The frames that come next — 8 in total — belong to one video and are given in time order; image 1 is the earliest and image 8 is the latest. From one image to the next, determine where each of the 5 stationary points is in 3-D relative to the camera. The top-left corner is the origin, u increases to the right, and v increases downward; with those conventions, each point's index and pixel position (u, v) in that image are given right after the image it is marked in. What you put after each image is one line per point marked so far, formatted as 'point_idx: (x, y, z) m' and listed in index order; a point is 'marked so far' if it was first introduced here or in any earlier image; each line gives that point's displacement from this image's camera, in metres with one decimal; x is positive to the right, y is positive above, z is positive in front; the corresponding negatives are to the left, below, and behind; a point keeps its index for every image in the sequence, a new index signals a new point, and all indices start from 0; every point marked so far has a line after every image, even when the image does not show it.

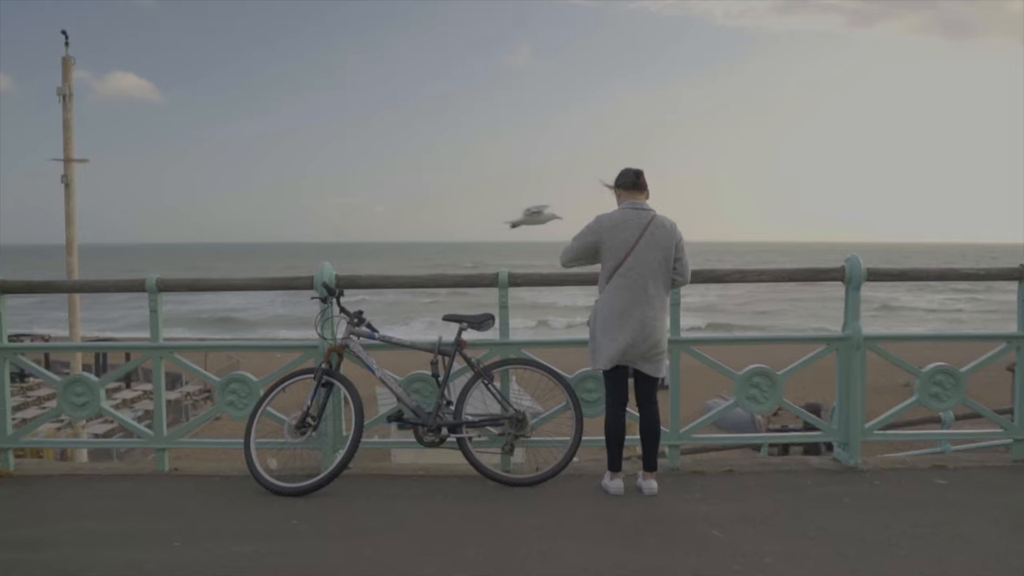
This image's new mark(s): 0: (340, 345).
0: (-0.7, -0.2, +4.7) m
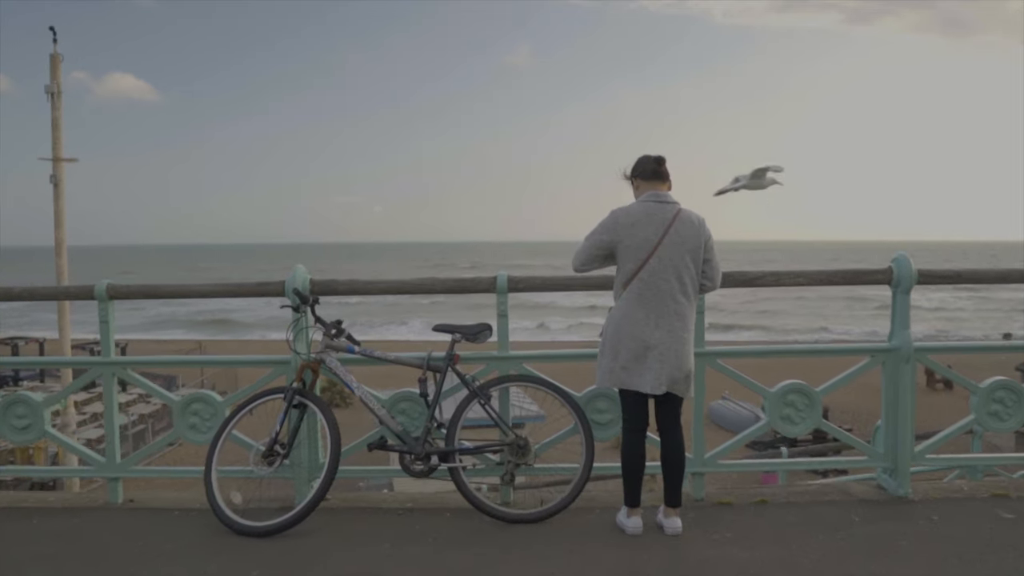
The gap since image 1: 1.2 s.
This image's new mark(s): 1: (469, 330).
0: (-0.7, -0.3, +4.1) m
1: (-0.1, -0.2, +4.1) m
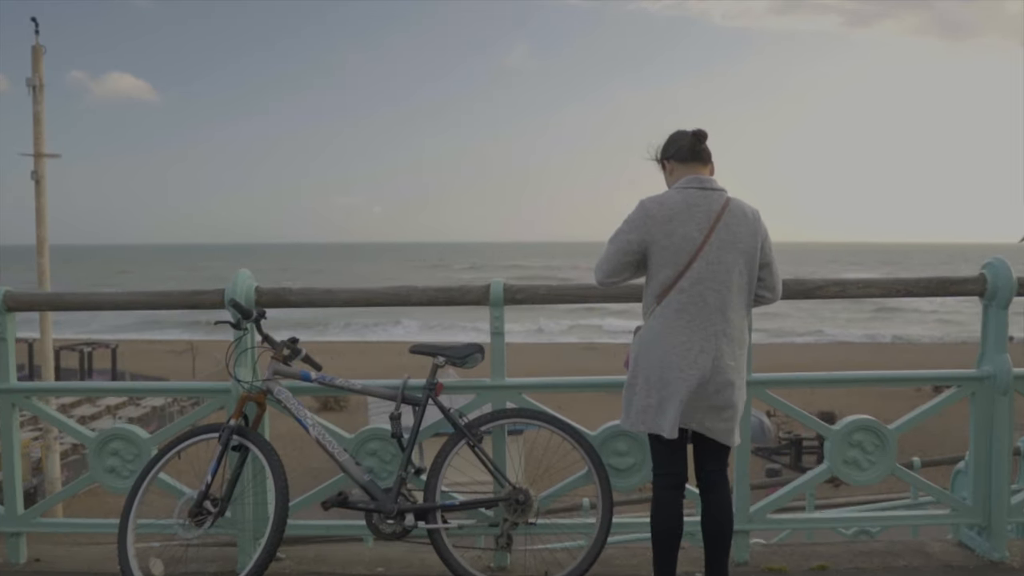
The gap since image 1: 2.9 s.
0: (-0.7, -0.3, +3.2) m
1: (-0.2, -0.2, +3.3) m
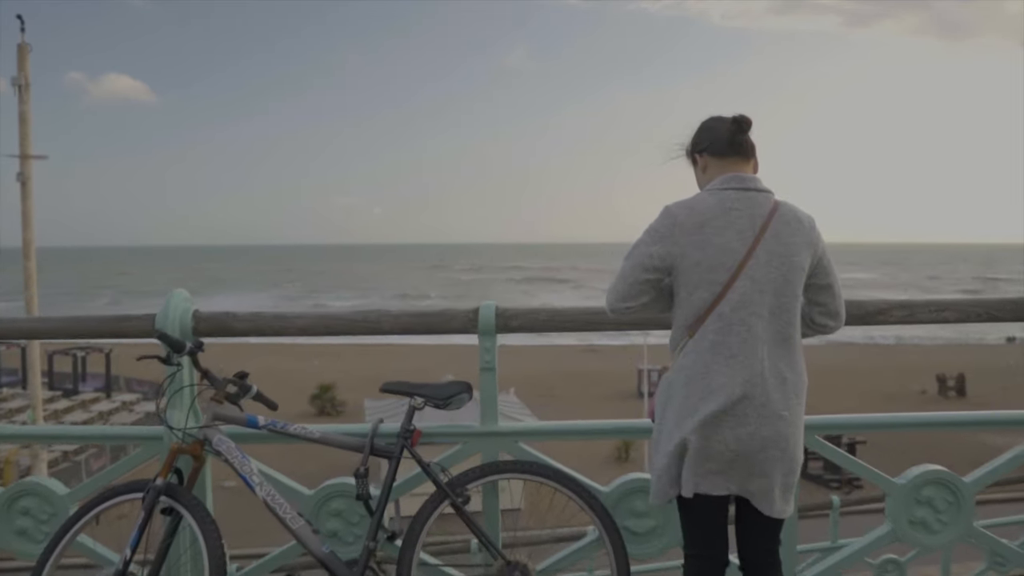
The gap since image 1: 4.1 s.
0: (-0.7, -0.3, +2.6) m
1: (-0.2, -0.2, +2.7) m
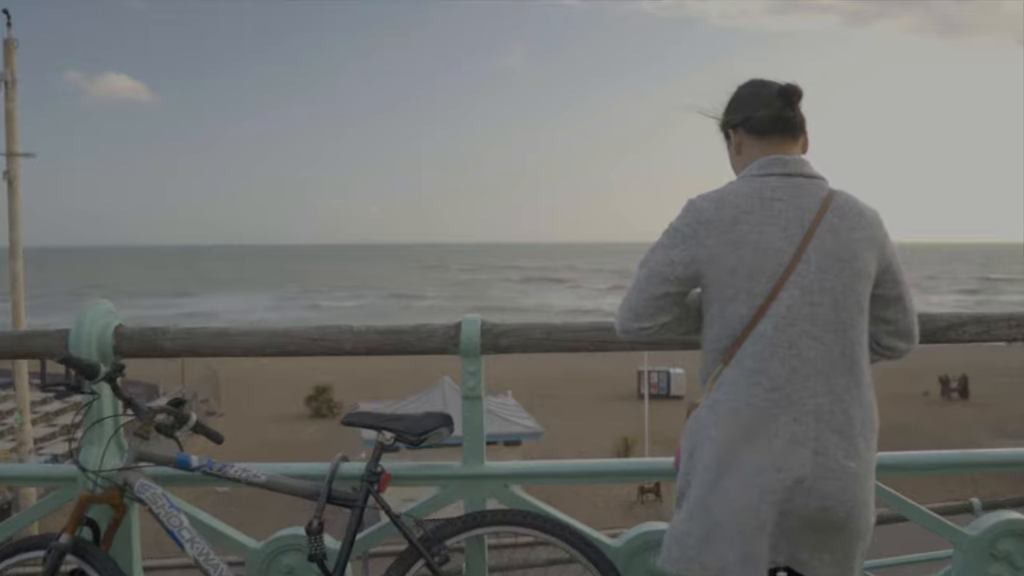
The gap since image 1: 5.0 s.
0: (-0.7, -0.4, +2.1) m
1: (-0.2, -0.3, +2.2) m
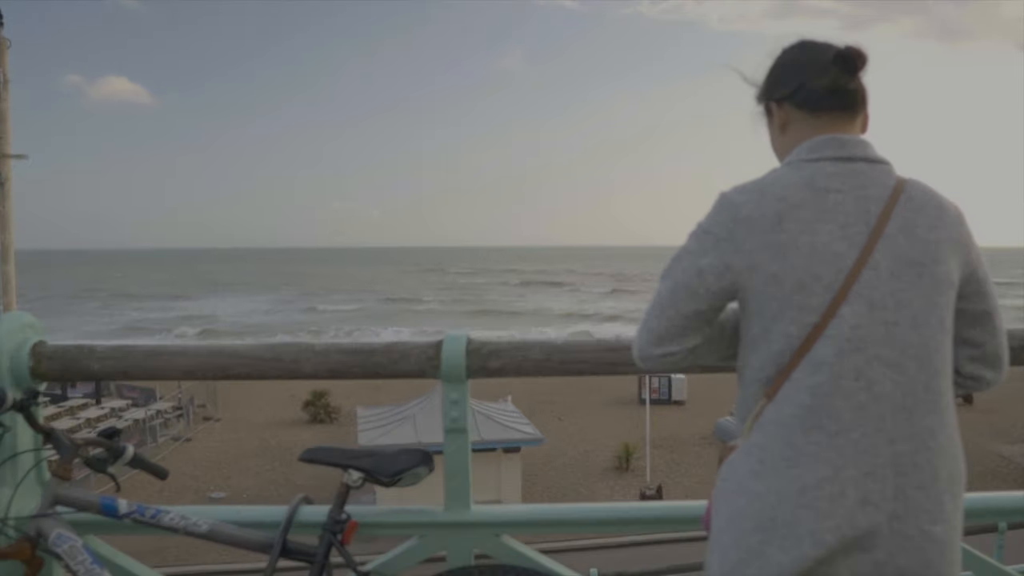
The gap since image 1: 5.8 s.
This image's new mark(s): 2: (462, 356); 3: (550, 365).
0: (-0.7, -0.4, +1.8) m
1: (-0.2, -0.3, +1.8) m
2: (-0.1, -0.1, +1.8) m
3: (+0.1, -0.1, +1.9) m
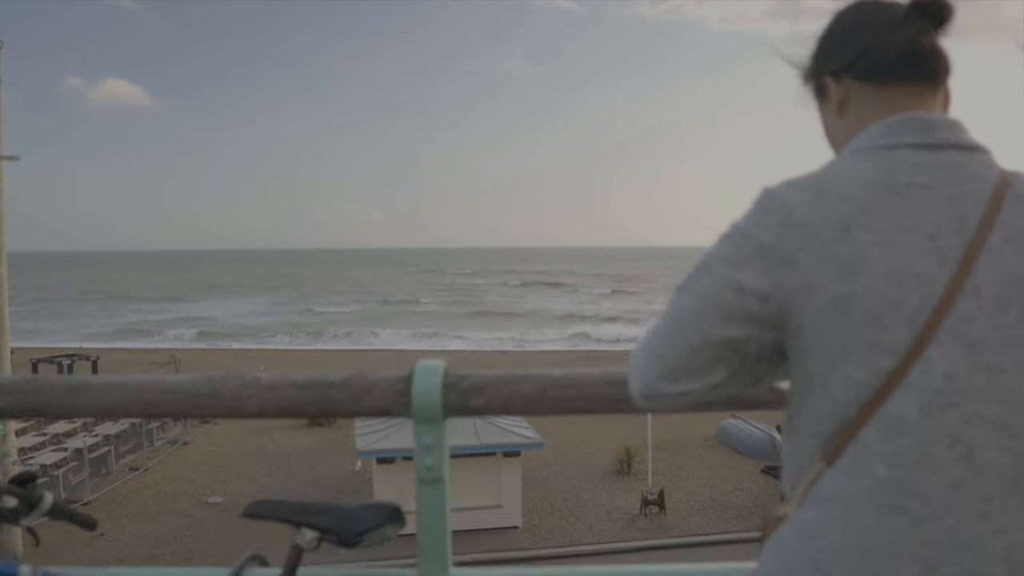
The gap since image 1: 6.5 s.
0: (-0.7, -0.4, +1.5) m
1: (-0.2, -0.3, +1.5) m
2: (-0.1, -0.1, +1.5) m
3: (0.0, -0.1, +1.5) m
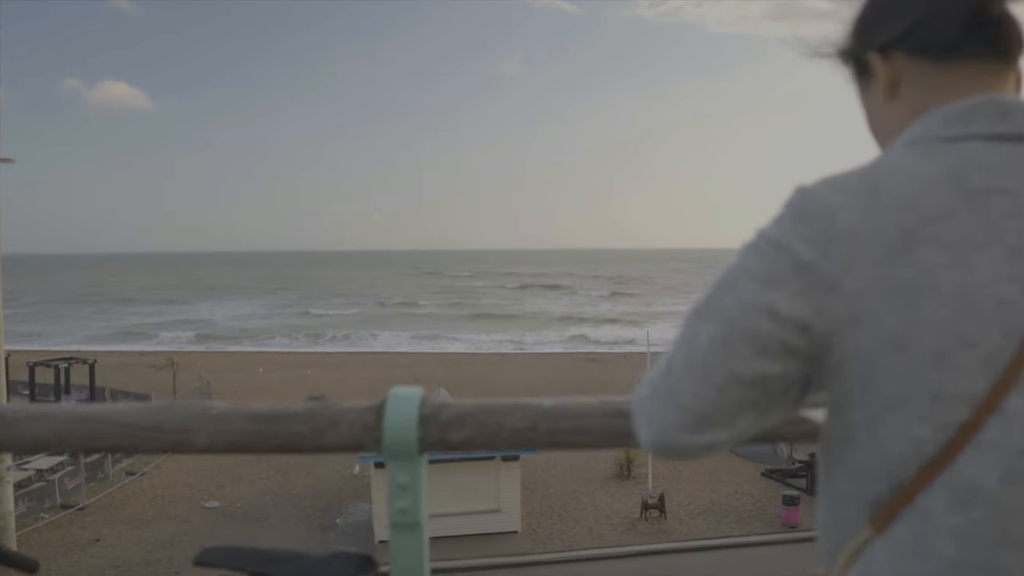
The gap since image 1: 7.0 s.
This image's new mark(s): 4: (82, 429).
0: (-0.8, -0.4, +1.3) m
1: (-0.2, -0.3, +1.3) m
2: (-0.1, -0.1, +1.3) m
3: (0.0, -0.2, +1.3) m
4: (-0.5, -0.2, +1.4) m
